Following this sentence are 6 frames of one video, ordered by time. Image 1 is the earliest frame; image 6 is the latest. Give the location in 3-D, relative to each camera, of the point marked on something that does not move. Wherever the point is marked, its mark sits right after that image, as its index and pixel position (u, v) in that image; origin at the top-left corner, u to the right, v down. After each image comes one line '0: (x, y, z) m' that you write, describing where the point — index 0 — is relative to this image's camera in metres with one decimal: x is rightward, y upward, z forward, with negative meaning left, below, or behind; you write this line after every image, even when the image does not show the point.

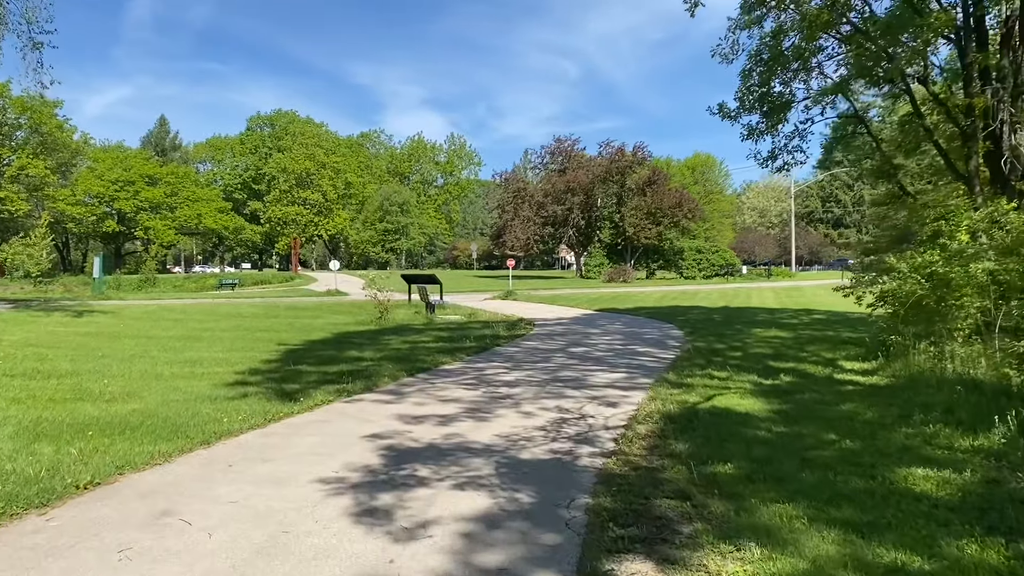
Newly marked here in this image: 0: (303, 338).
0: (-3.7, -0.9, +15.3) m
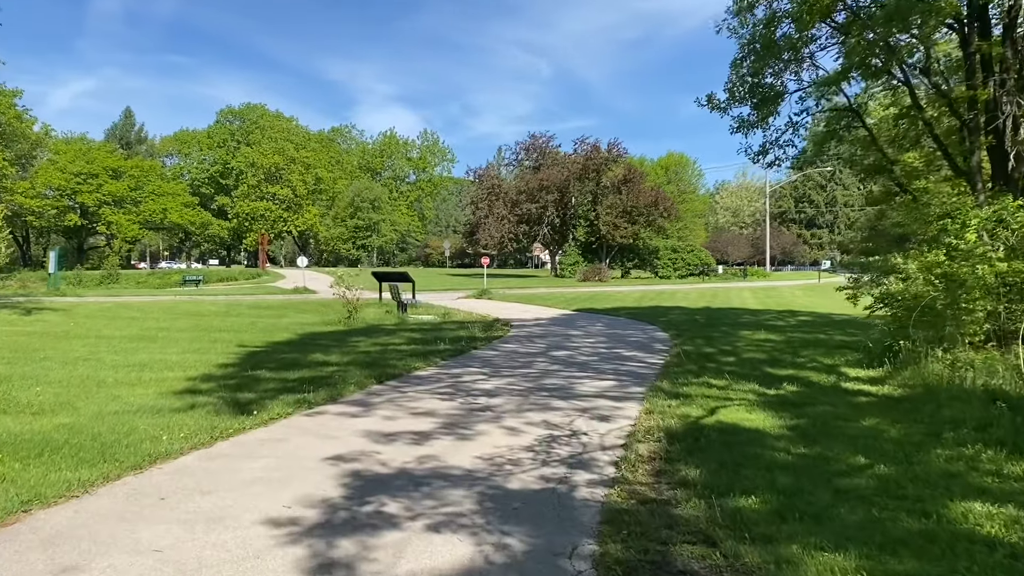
0: (-4.1, -0.9, +14.3) m
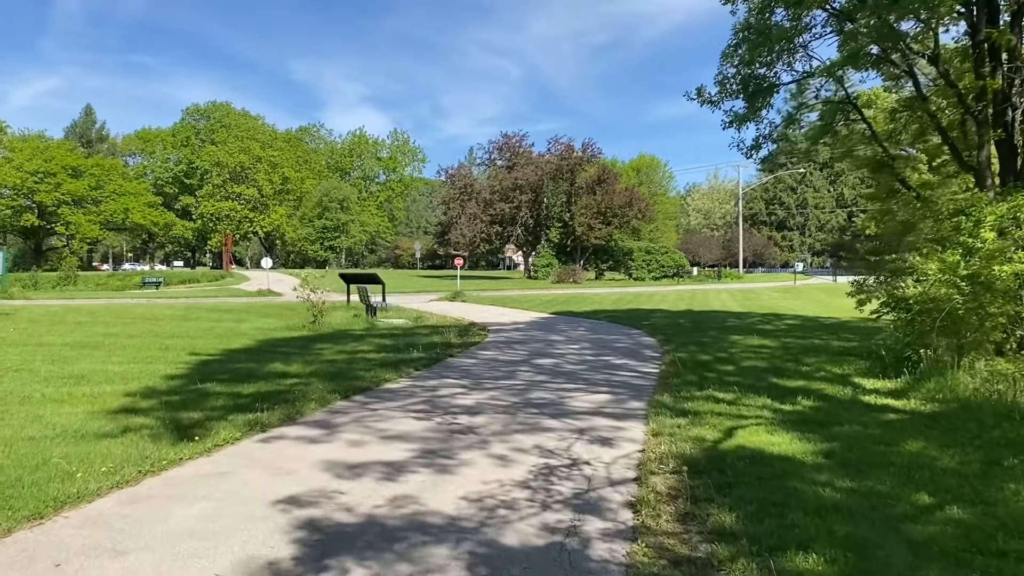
0: (-4.4, -0.9, +13.2) m
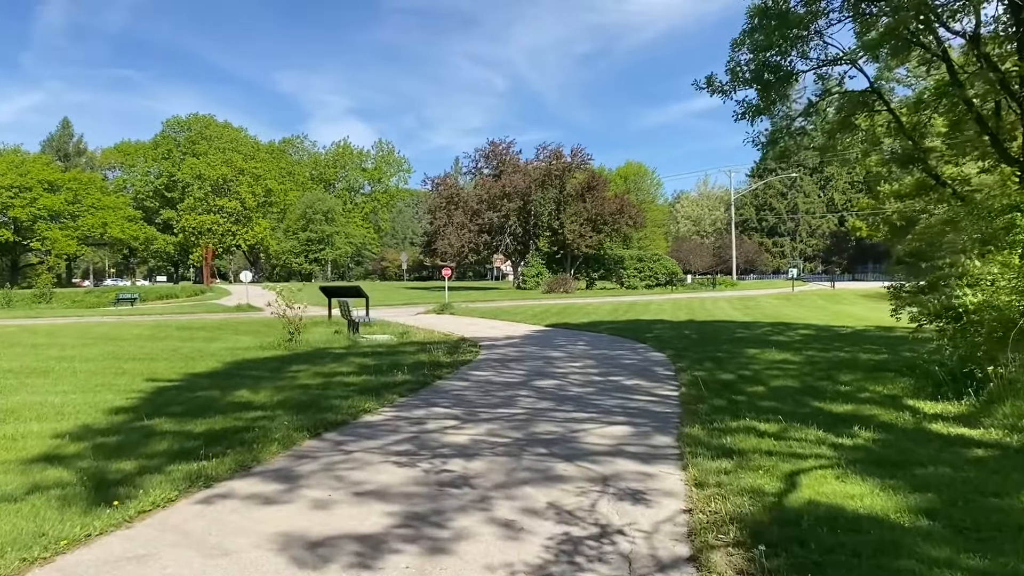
0: (-4.5, -1.1, +11.9) m
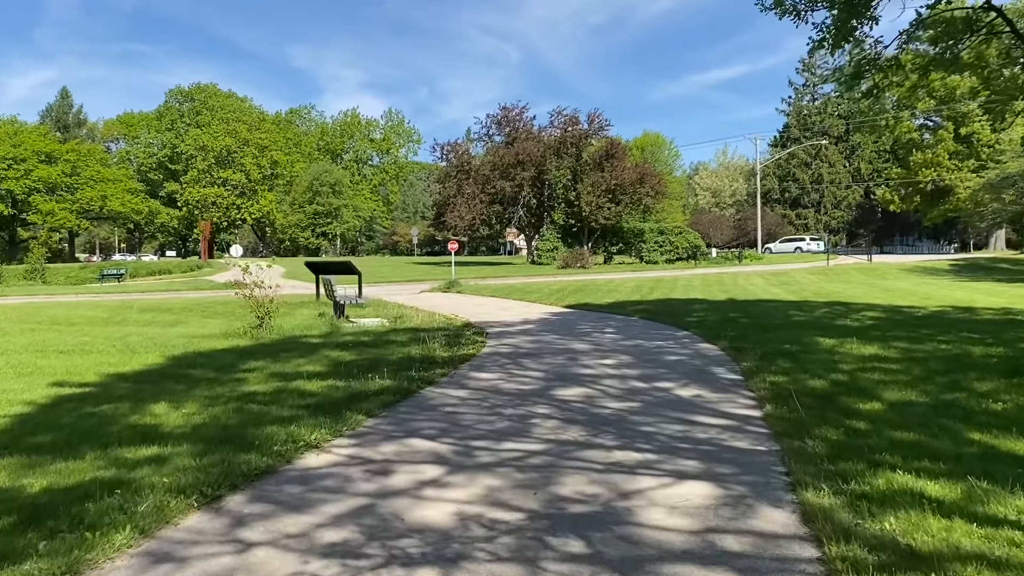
0: (-4.3, -0.9, +9.4) m
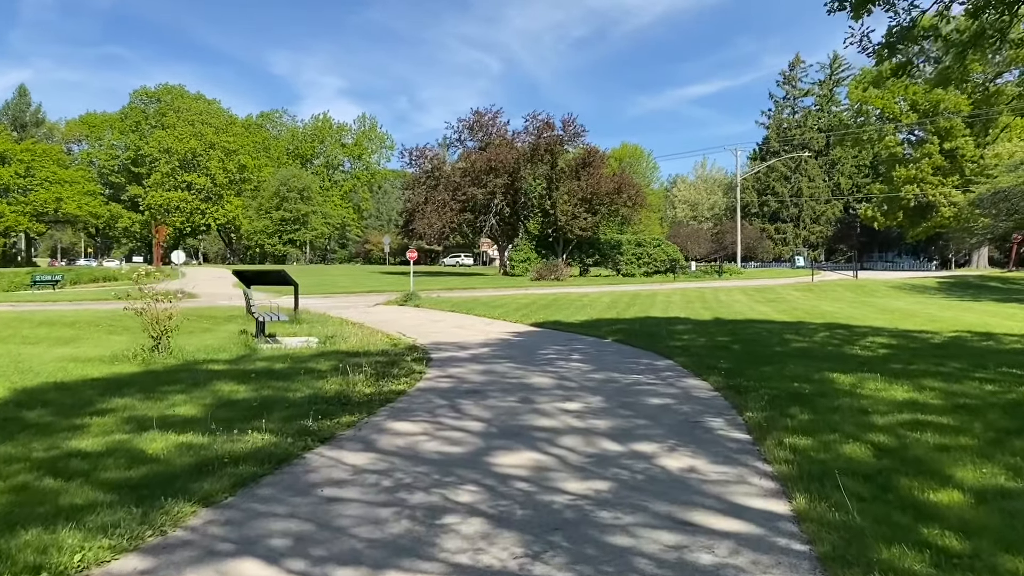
0: (-4.9, -1.0, +7.2) m
